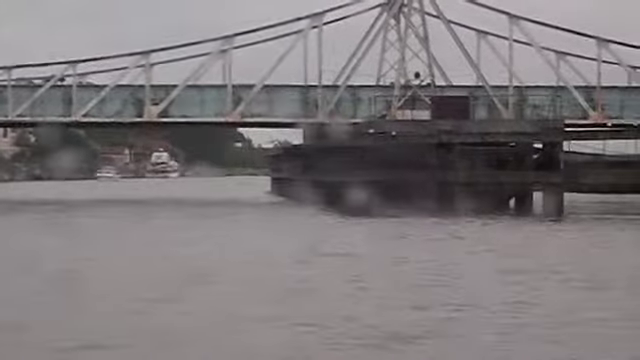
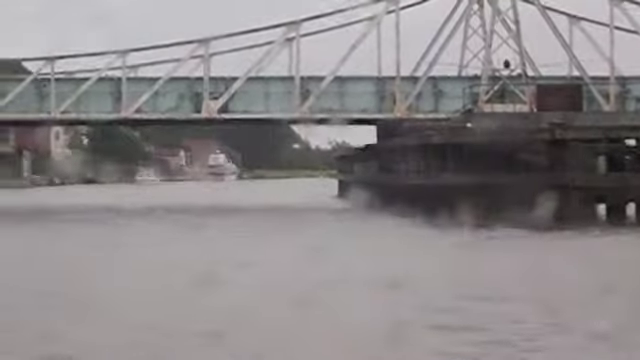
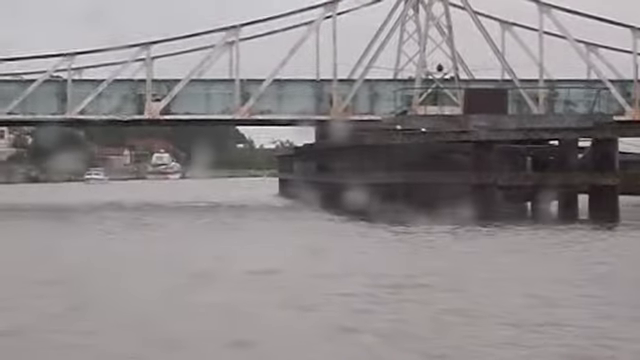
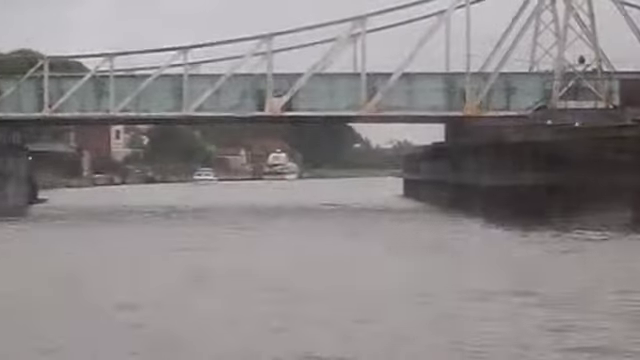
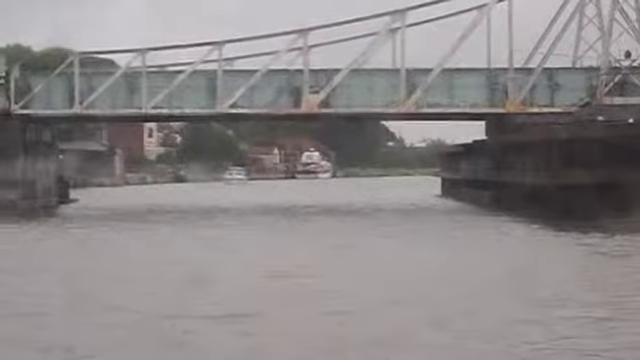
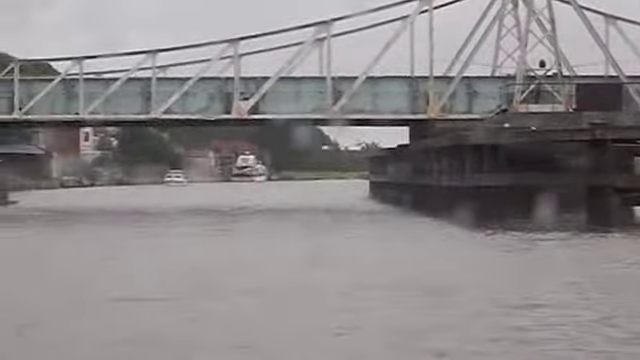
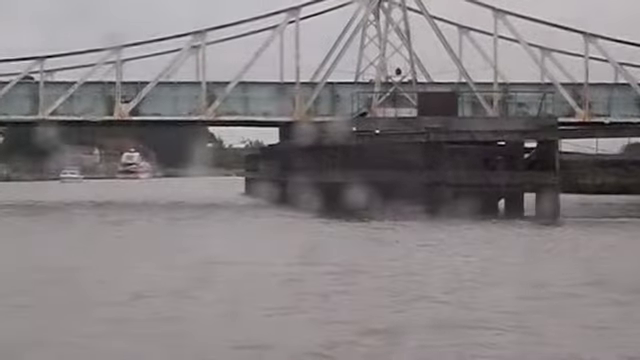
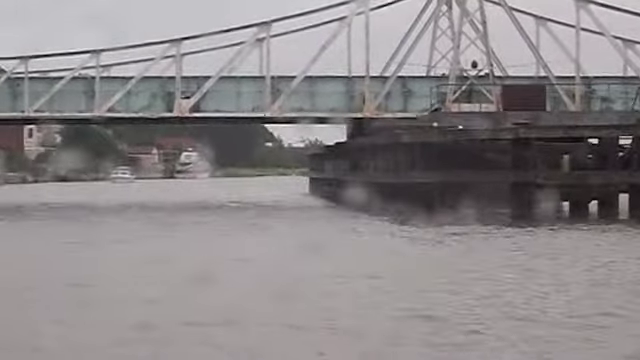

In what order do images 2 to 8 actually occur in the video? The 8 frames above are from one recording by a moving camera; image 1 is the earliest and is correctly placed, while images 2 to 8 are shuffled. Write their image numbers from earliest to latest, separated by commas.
7, 3, 8, 2, 6, 4, 5
